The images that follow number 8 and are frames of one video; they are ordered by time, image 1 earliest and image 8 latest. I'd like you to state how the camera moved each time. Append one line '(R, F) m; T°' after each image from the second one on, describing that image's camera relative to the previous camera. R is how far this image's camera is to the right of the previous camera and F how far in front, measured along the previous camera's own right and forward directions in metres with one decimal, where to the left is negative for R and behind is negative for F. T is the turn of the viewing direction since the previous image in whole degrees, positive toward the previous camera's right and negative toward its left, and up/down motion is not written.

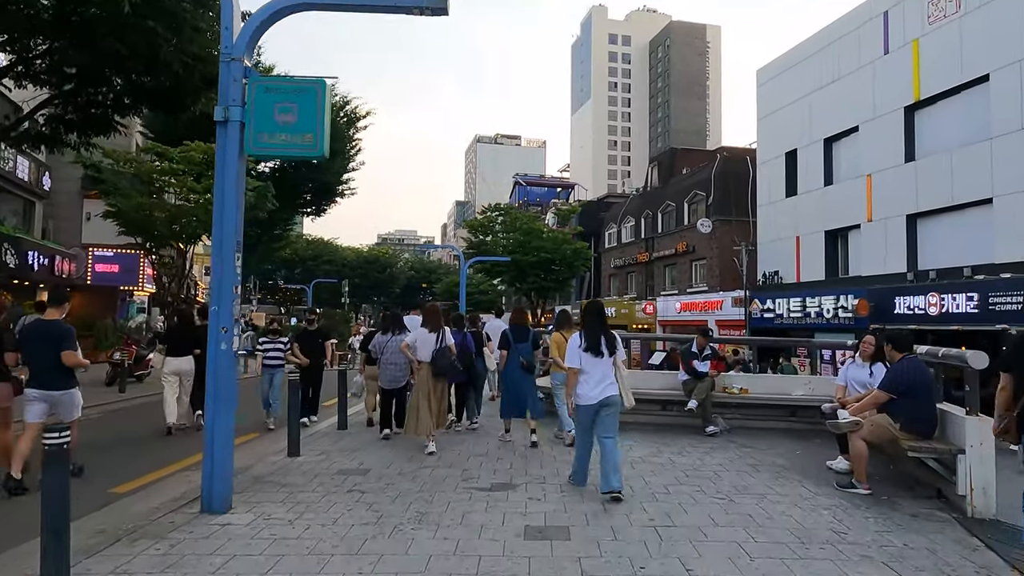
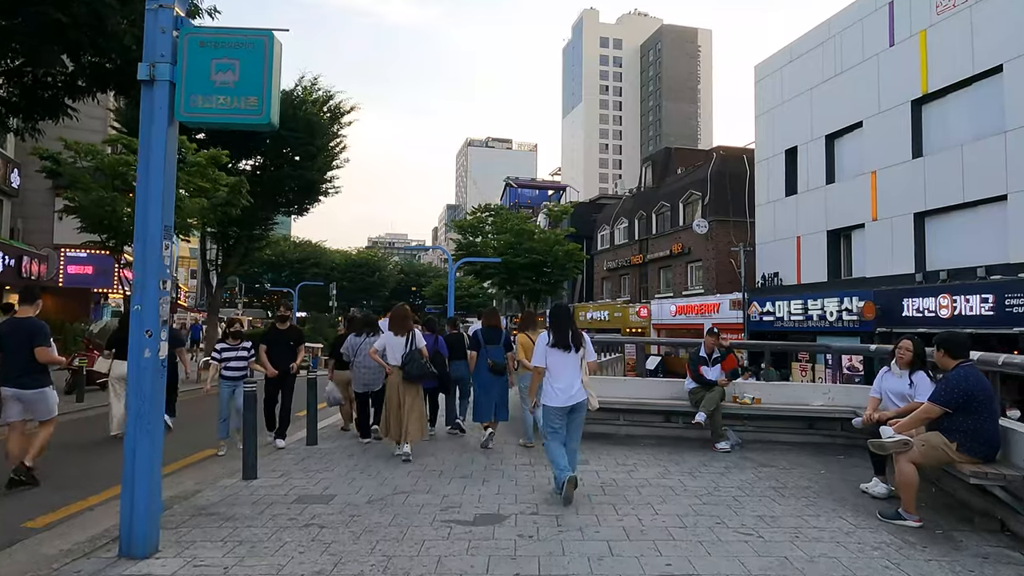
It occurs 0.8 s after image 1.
(0.0, +1.0) m; +1°
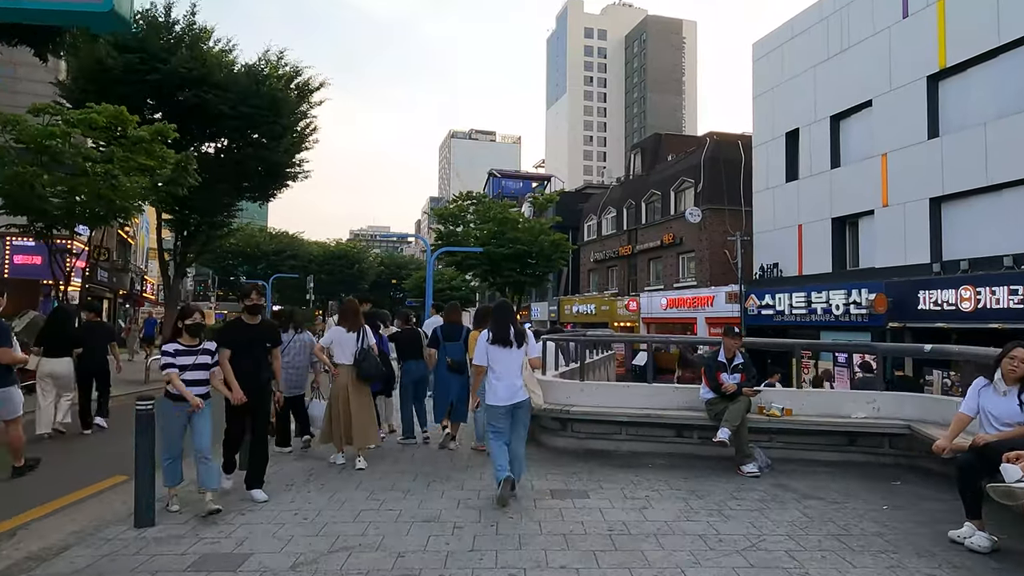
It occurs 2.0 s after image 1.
(0.0, +1.7) m; +1°
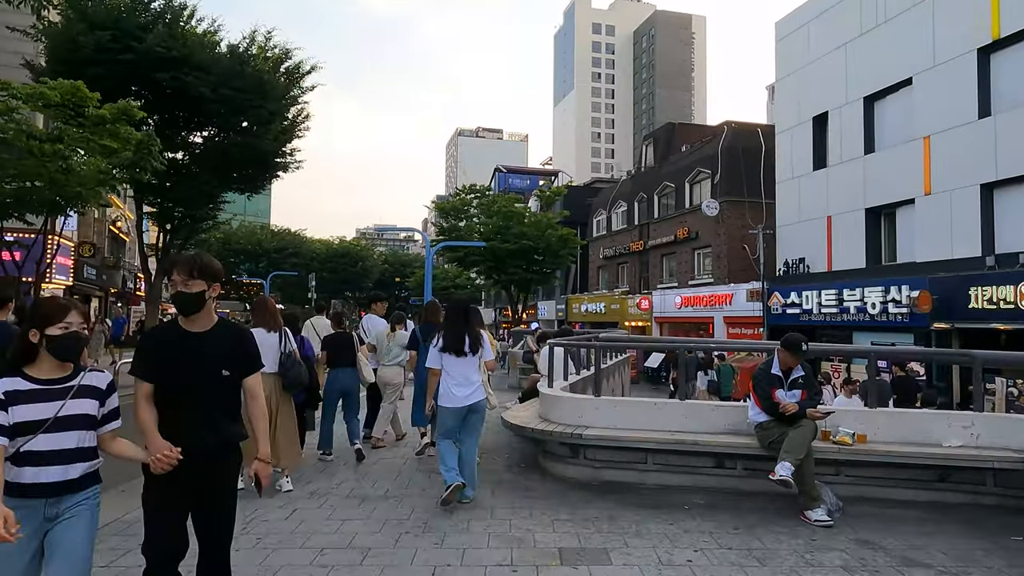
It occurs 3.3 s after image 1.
(+0.1, +1.6) m; -1°
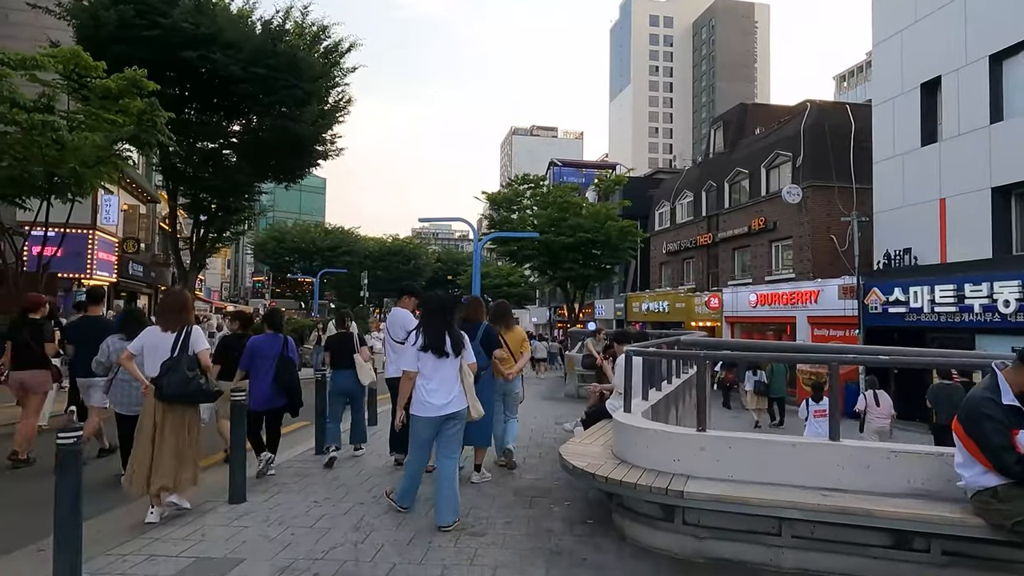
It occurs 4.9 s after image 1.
(-0.1, +2.1) m; -5°
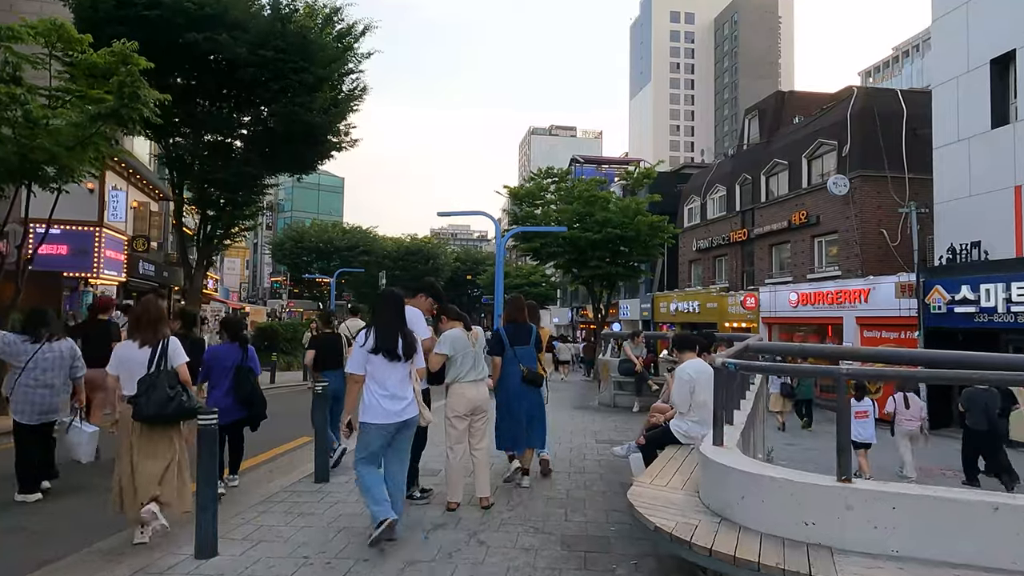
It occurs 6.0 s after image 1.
(-0.2, +1.4) m; -2°
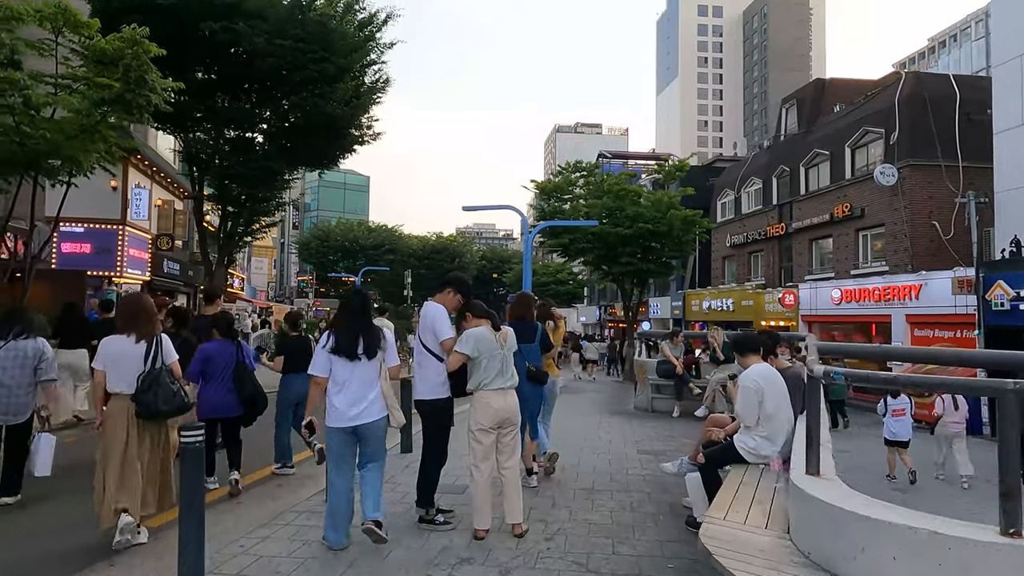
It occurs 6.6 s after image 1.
(-0.1, +0.8) m; -2°
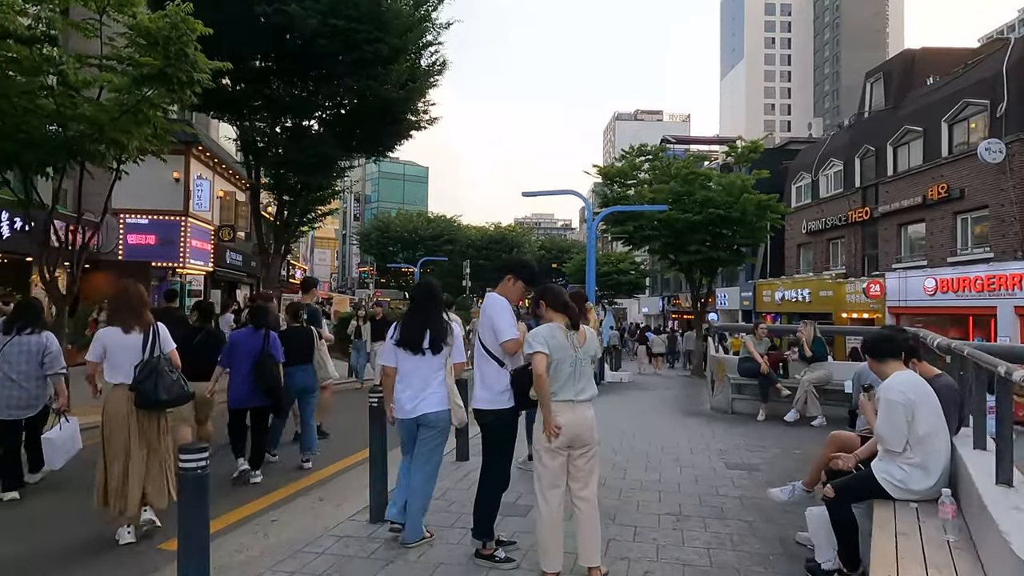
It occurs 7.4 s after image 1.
(-0.1, +0.9) m; -5°
